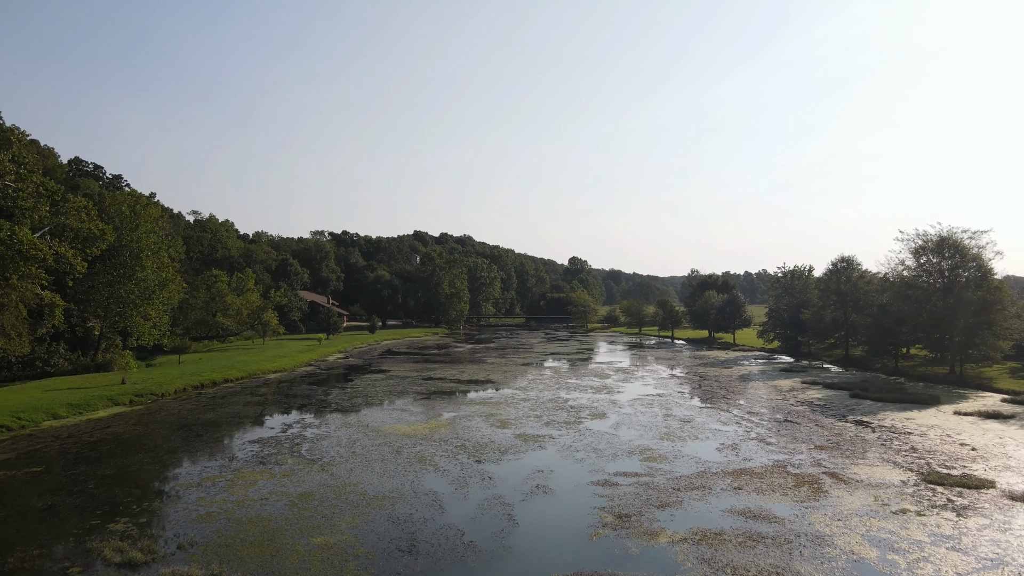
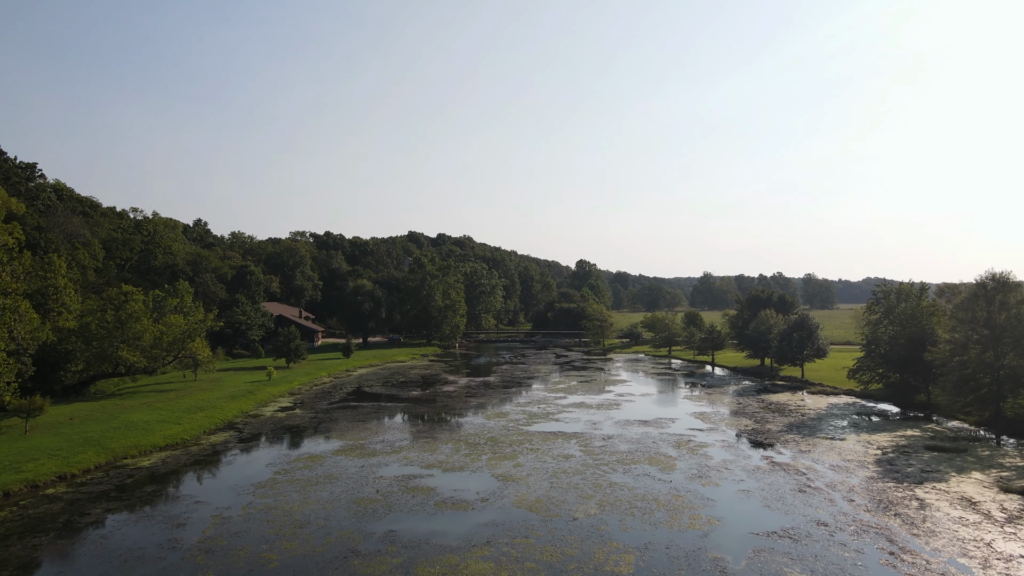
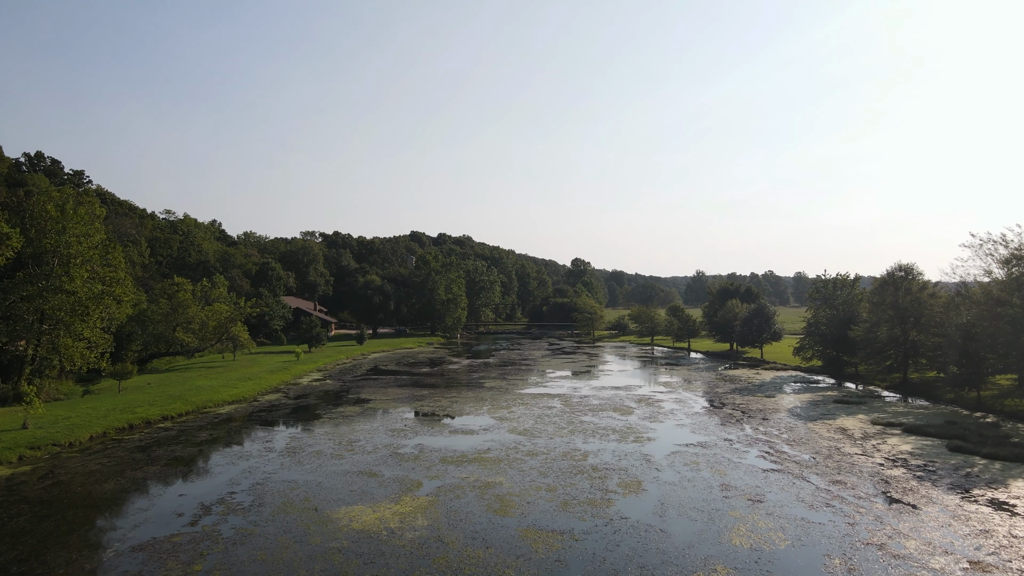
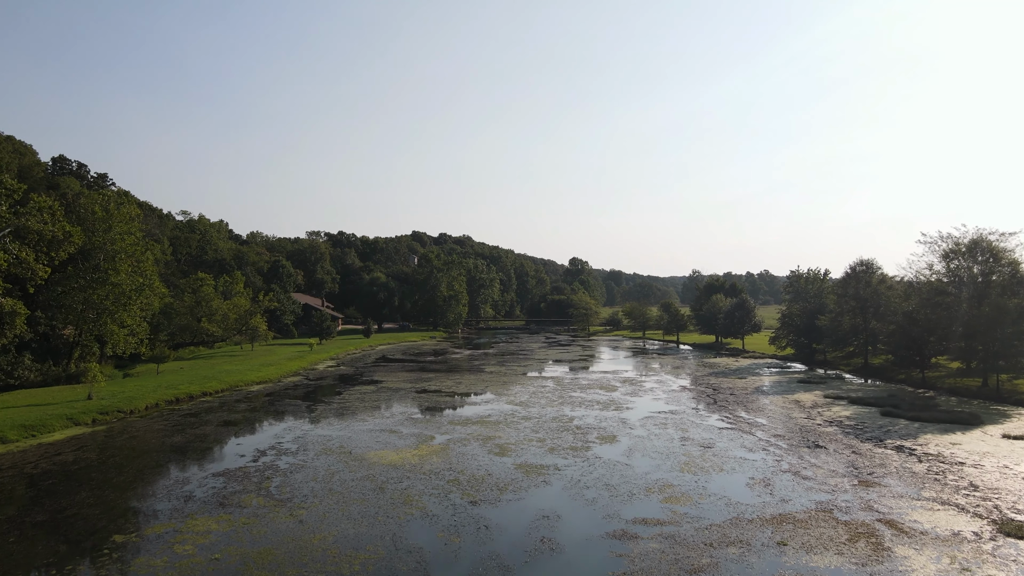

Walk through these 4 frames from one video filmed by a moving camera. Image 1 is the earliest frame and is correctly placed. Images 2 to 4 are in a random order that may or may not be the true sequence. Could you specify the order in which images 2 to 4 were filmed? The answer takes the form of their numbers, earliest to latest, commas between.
4, 3, 2
